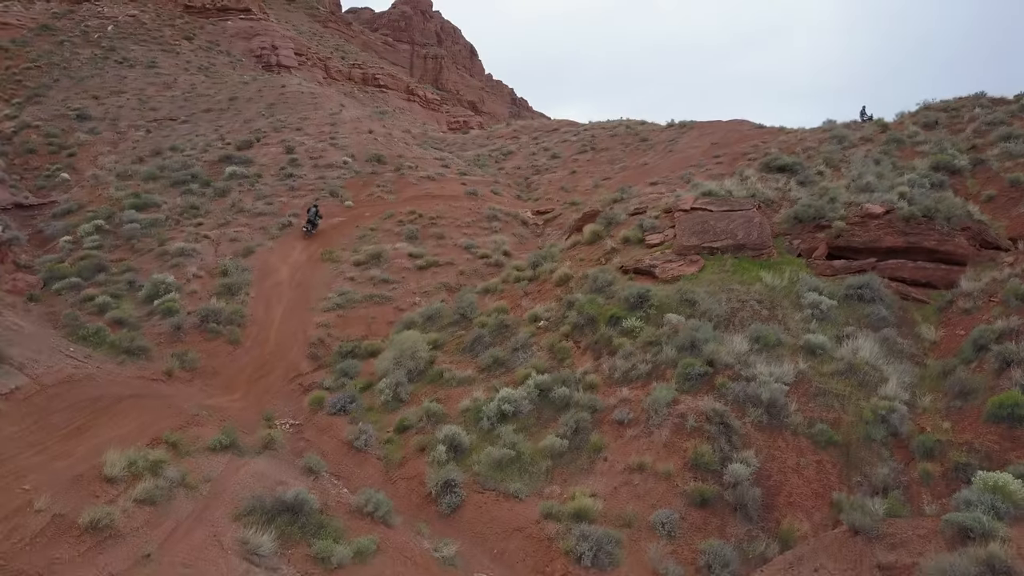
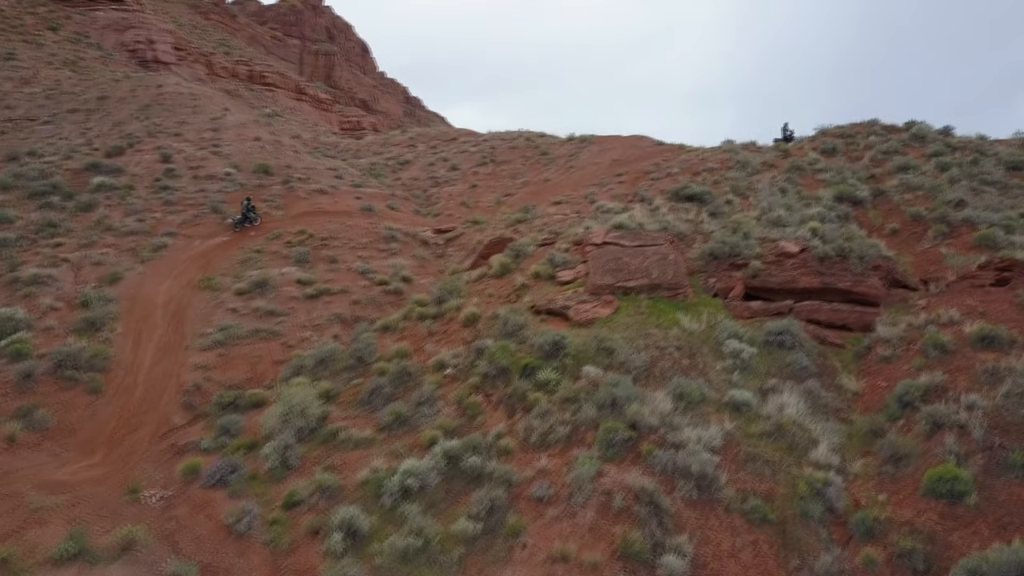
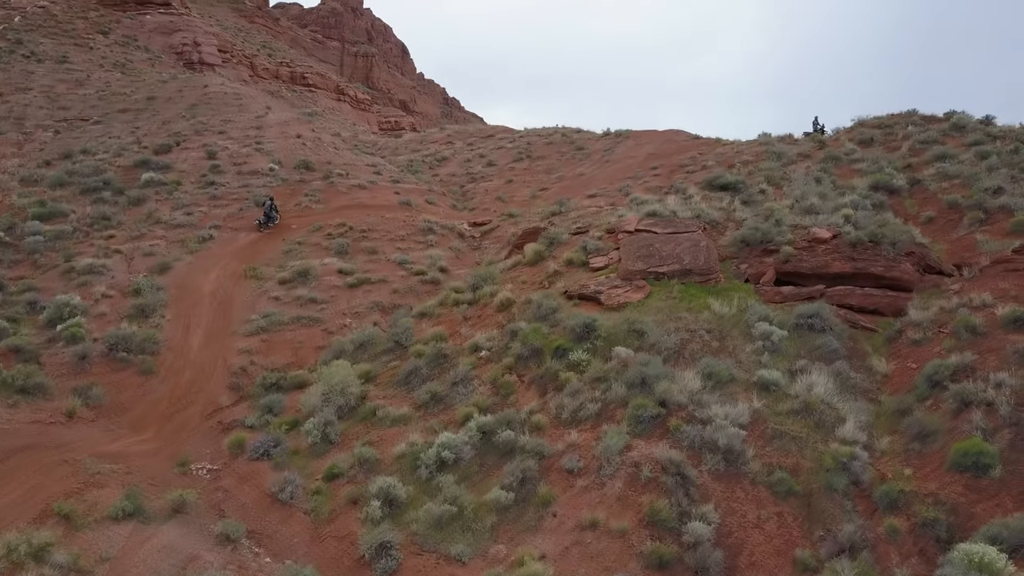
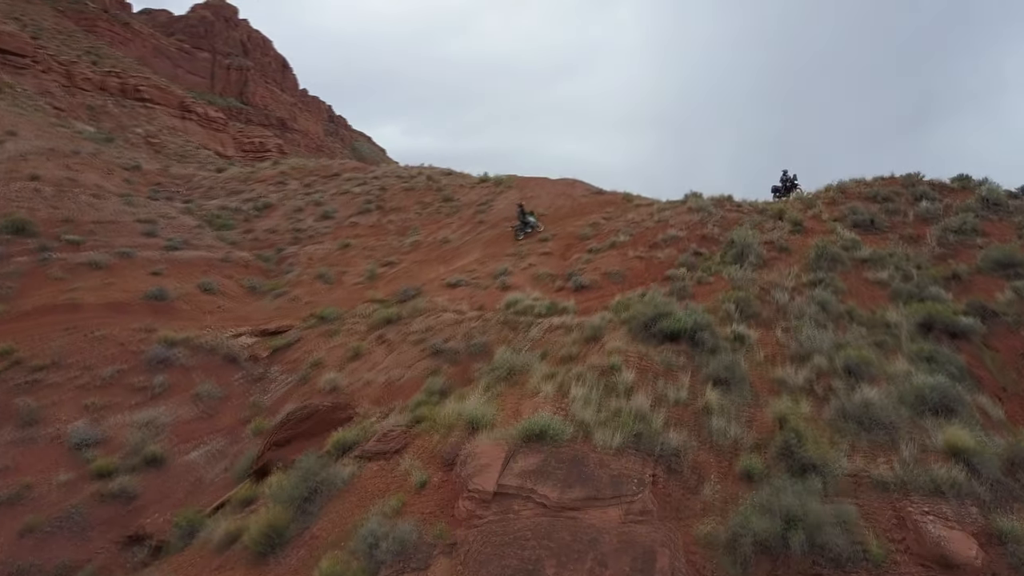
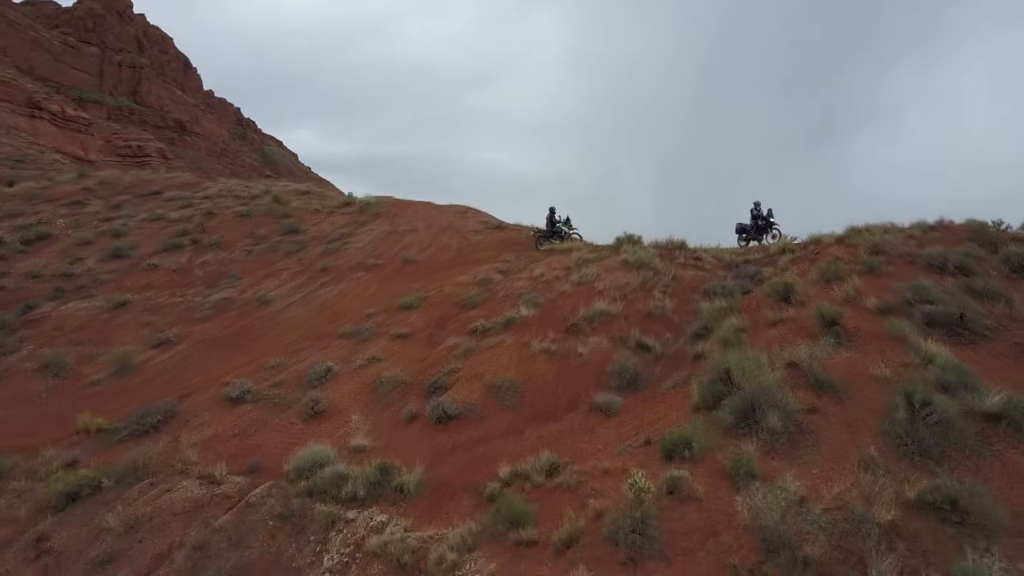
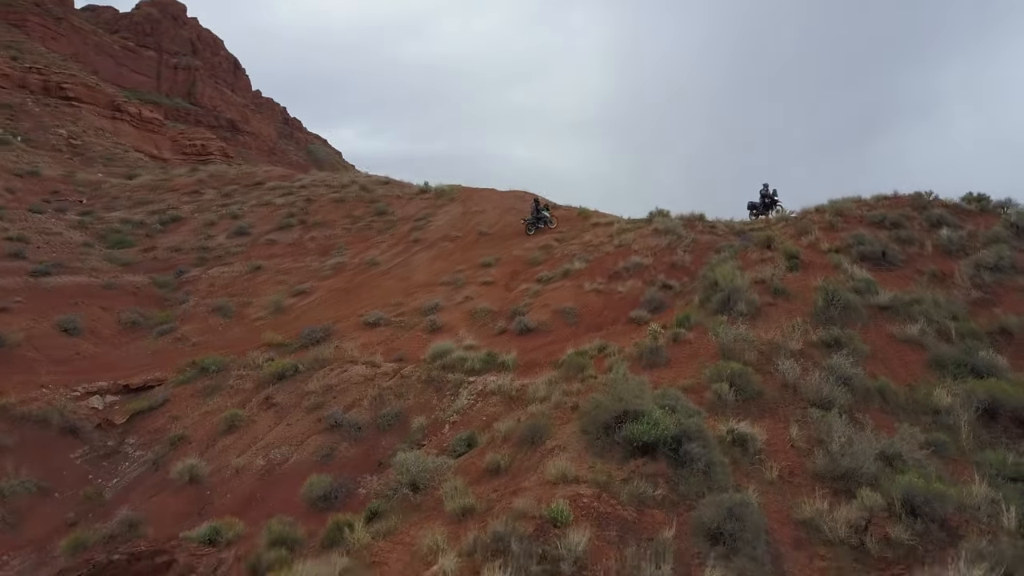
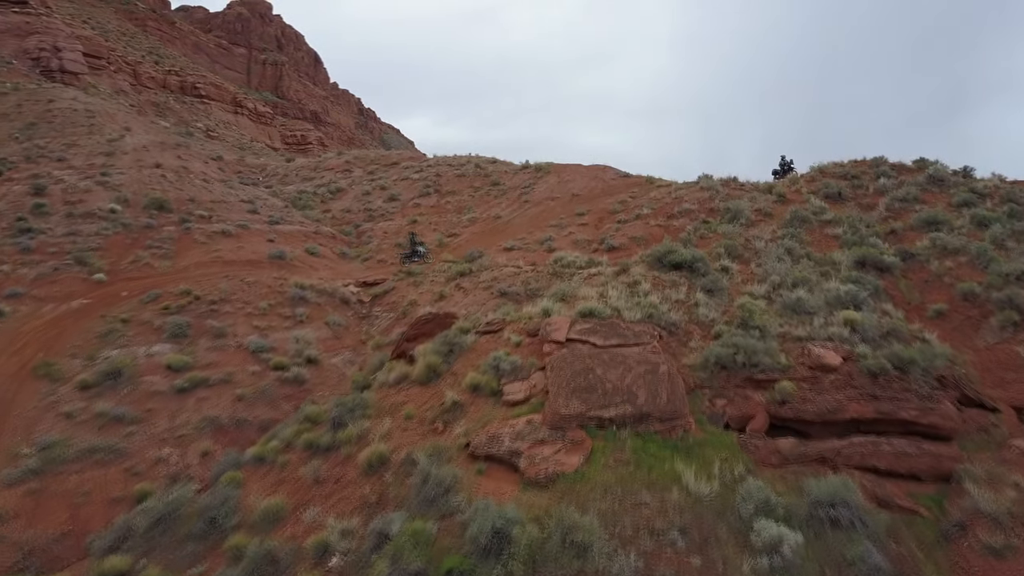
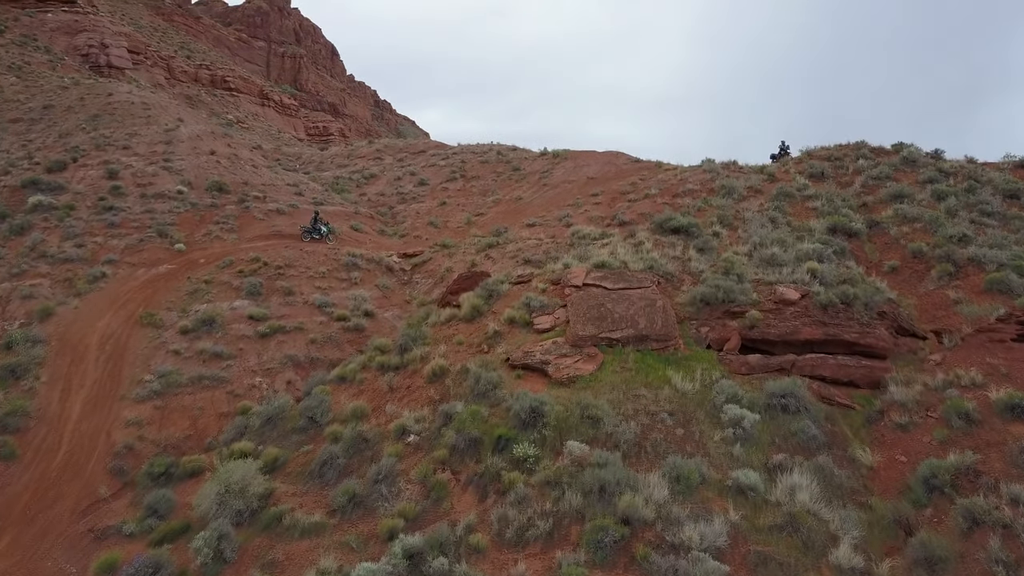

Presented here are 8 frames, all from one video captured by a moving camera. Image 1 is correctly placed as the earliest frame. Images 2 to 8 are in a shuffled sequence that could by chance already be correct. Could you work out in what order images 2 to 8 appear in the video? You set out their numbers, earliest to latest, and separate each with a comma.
3, 2, 8, 7, 4, 6, 5
